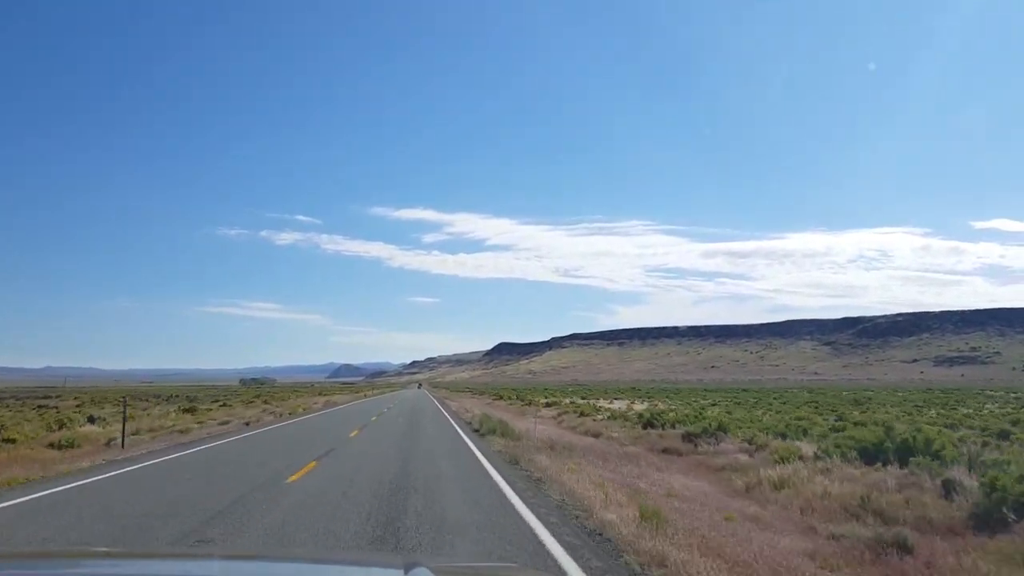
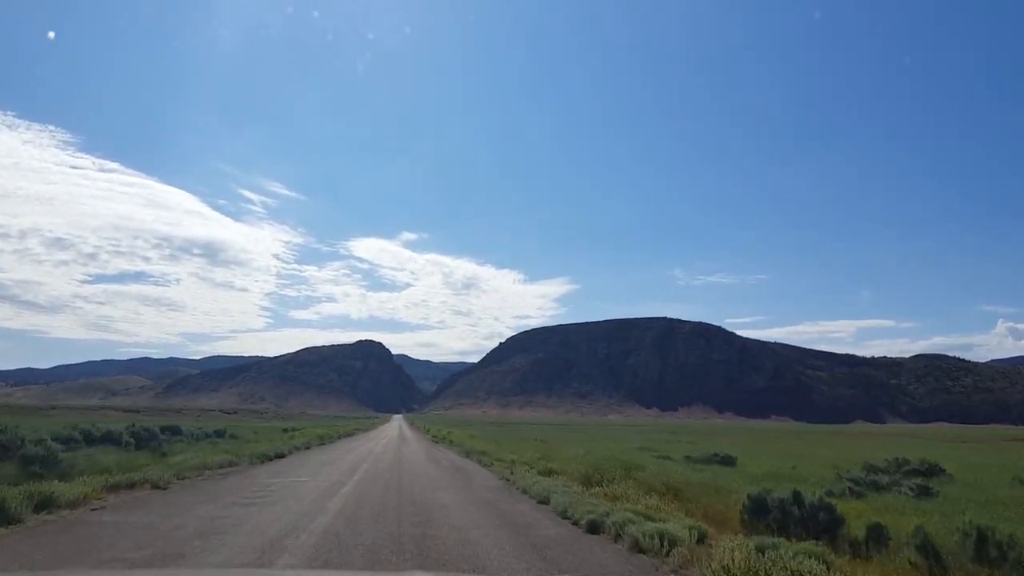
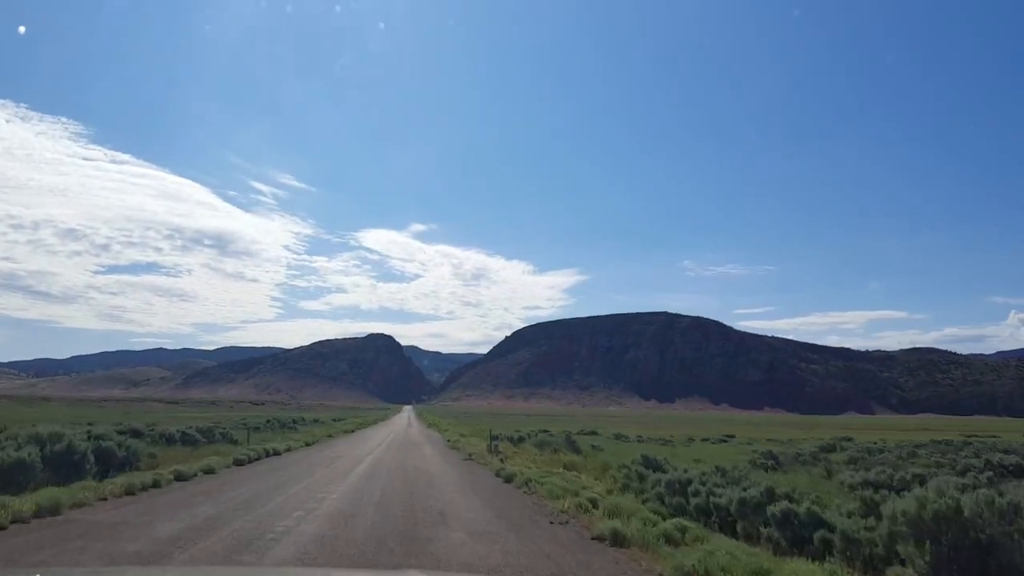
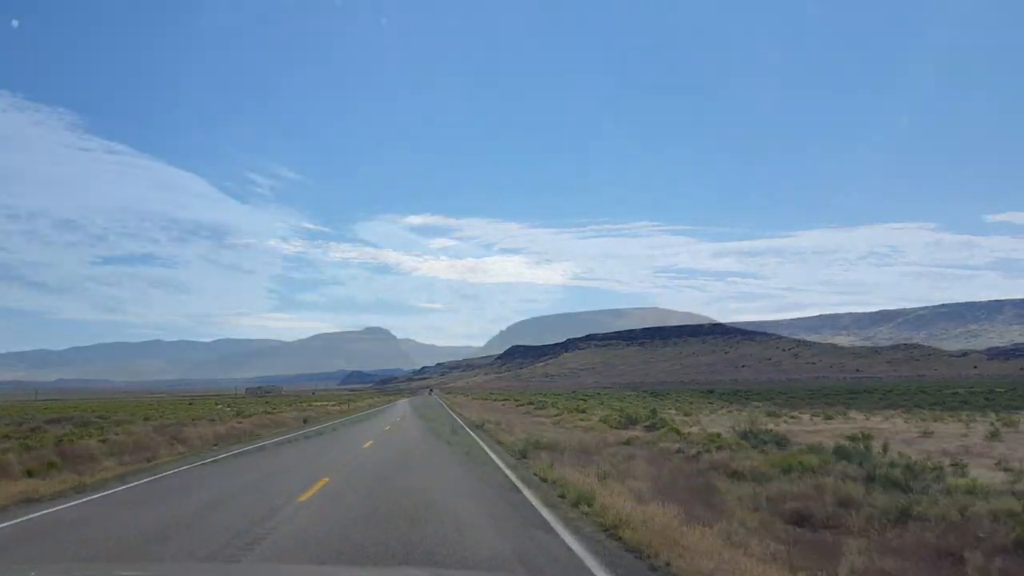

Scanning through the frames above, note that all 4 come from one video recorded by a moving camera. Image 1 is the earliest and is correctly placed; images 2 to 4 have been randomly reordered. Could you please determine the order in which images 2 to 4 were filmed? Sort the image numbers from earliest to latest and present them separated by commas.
4, 3, 2
